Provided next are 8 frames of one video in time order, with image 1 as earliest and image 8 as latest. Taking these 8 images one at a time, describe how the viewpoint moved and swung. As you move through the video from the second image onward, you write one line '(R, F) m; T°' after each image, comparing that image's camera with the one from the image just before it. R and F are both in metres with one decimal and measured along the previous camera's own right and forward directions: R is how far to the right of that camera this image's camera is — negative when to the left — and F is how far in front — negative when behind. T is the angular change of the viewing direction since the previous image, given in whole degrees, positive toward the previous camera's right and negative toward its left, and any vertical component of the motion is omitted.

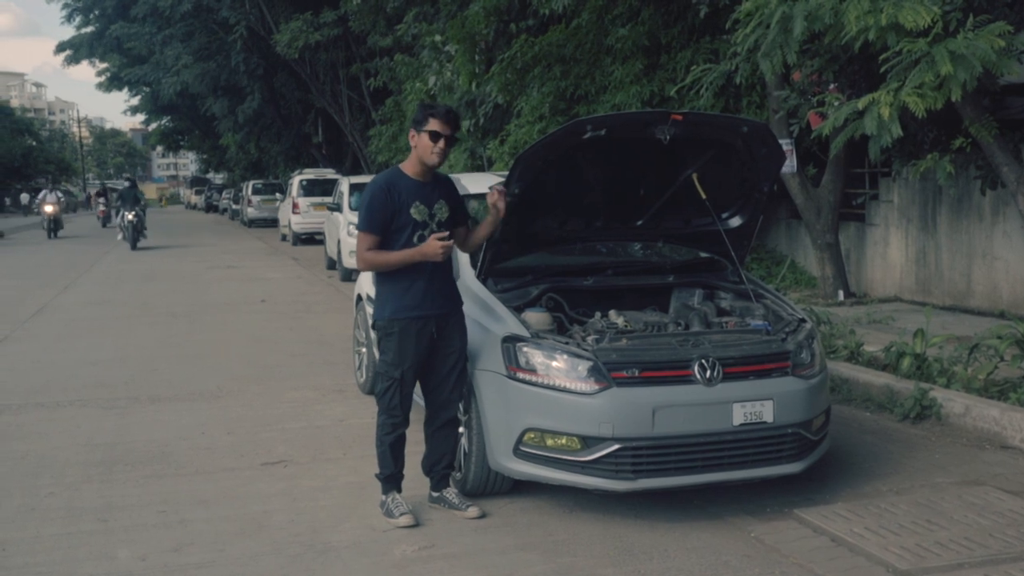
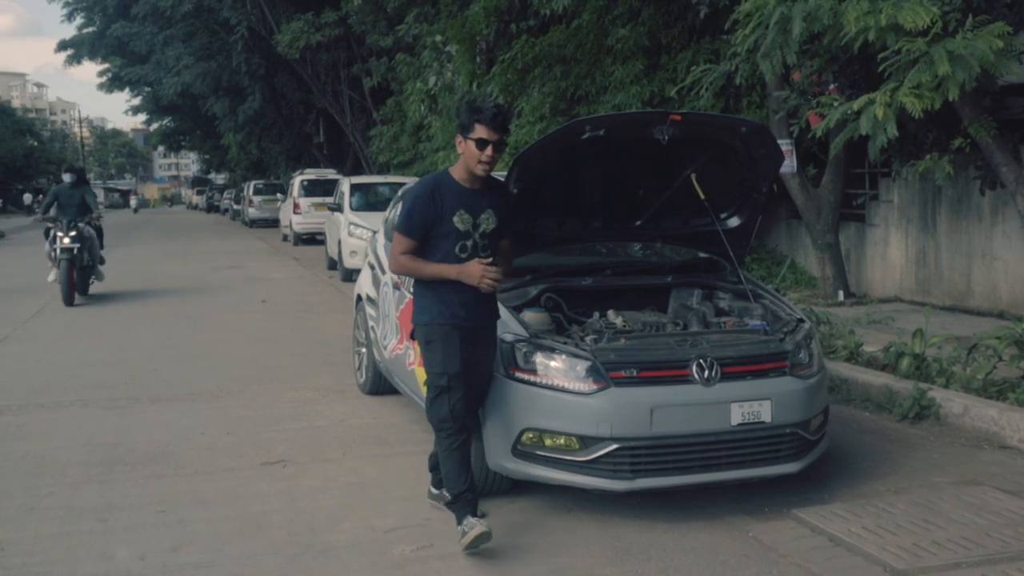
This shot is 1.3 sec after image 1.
(0.0, 0.0) m; 0°
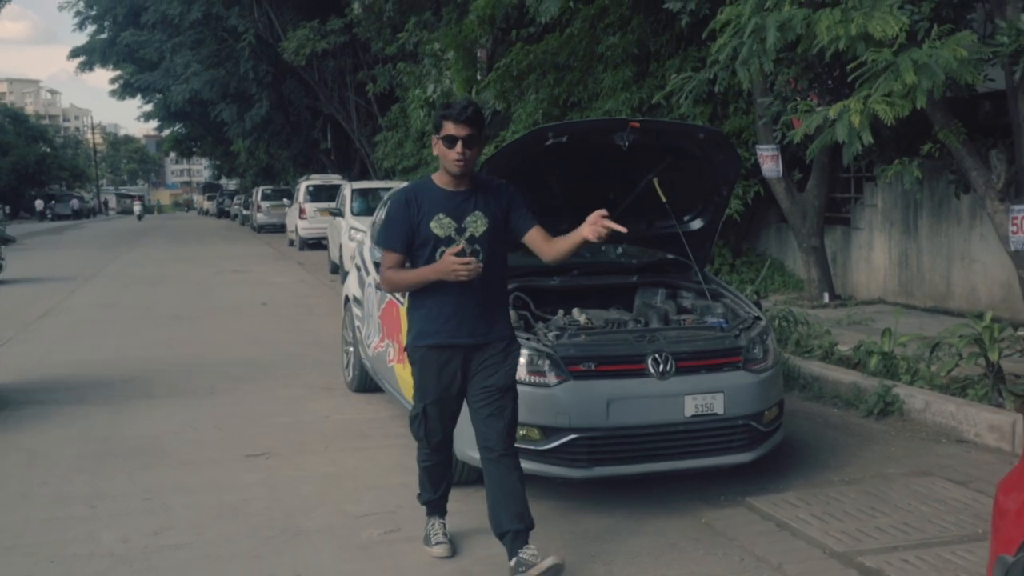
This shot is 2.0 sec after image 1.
(+0.2, -0.3) m; -1°
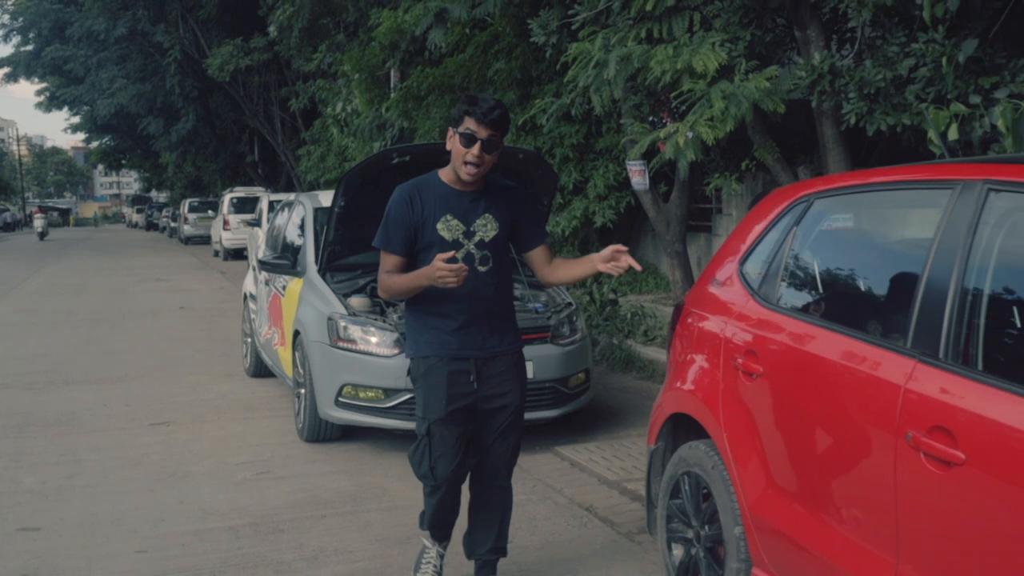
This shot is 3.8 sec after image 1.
(+0.5, -1.3) m; +3°
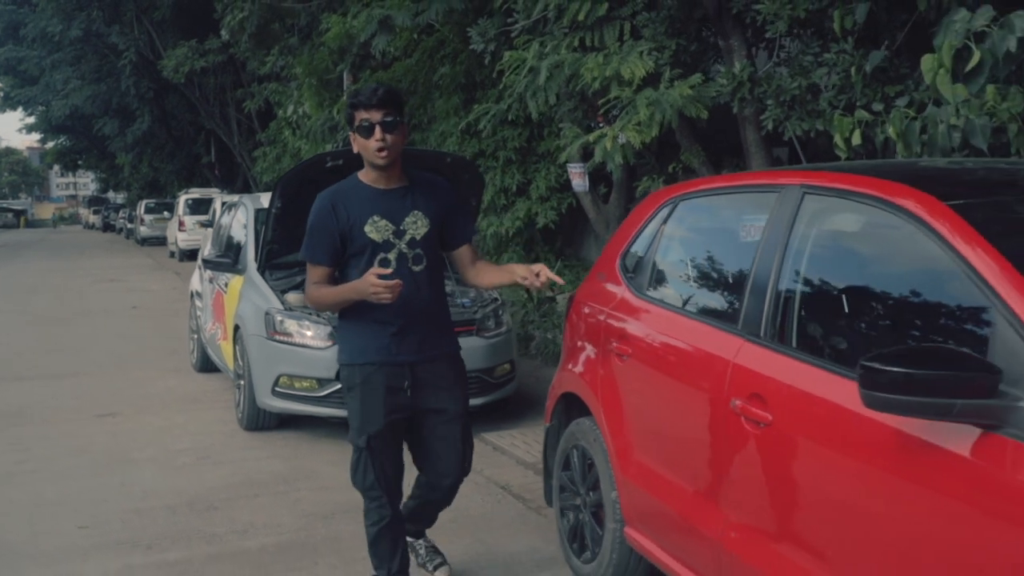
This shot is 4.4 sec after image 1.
(+0.2, -0.4) m; +2°
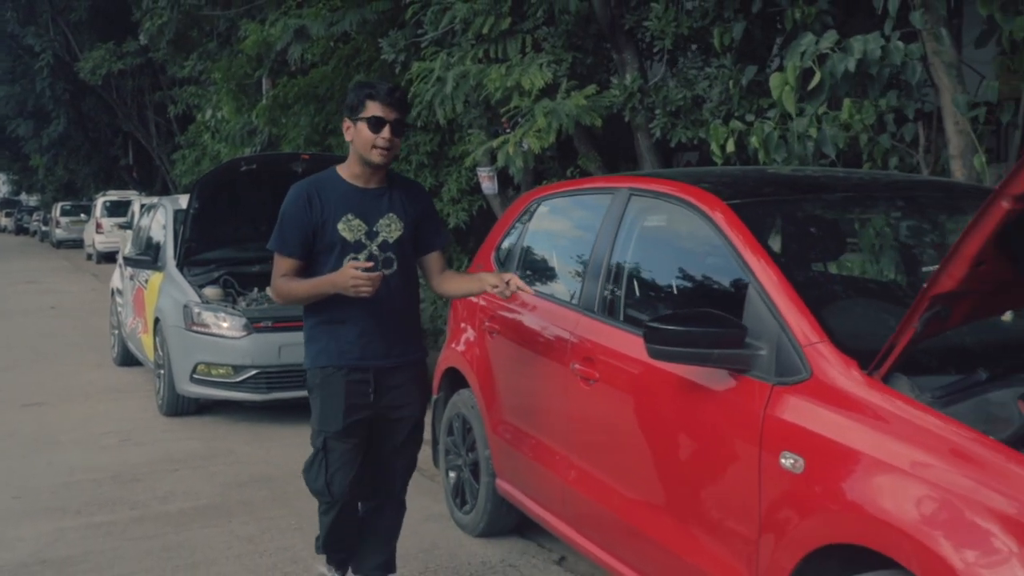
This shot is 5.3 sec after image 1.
(+0.2, -0.7) m; +4°
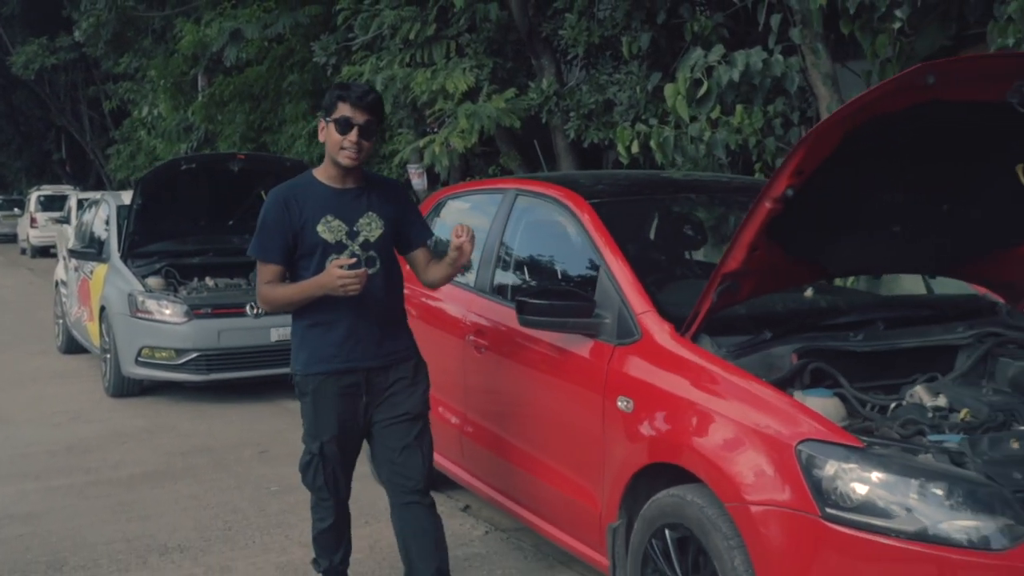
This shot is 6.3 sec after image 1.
(+0.1, -0.8) m; +3°
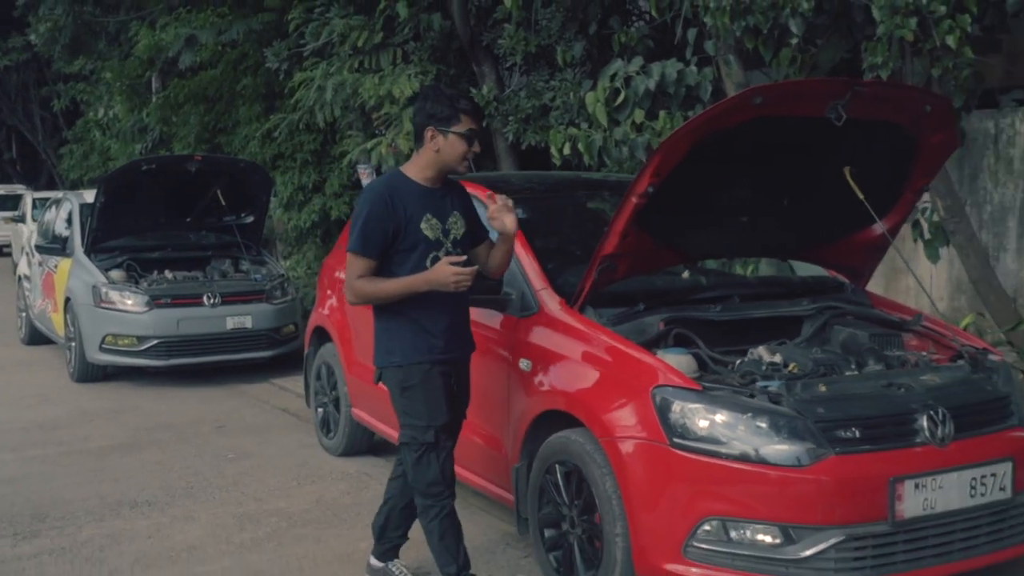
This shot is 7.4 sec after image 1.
(+0.1, -0.7) m; +2°
